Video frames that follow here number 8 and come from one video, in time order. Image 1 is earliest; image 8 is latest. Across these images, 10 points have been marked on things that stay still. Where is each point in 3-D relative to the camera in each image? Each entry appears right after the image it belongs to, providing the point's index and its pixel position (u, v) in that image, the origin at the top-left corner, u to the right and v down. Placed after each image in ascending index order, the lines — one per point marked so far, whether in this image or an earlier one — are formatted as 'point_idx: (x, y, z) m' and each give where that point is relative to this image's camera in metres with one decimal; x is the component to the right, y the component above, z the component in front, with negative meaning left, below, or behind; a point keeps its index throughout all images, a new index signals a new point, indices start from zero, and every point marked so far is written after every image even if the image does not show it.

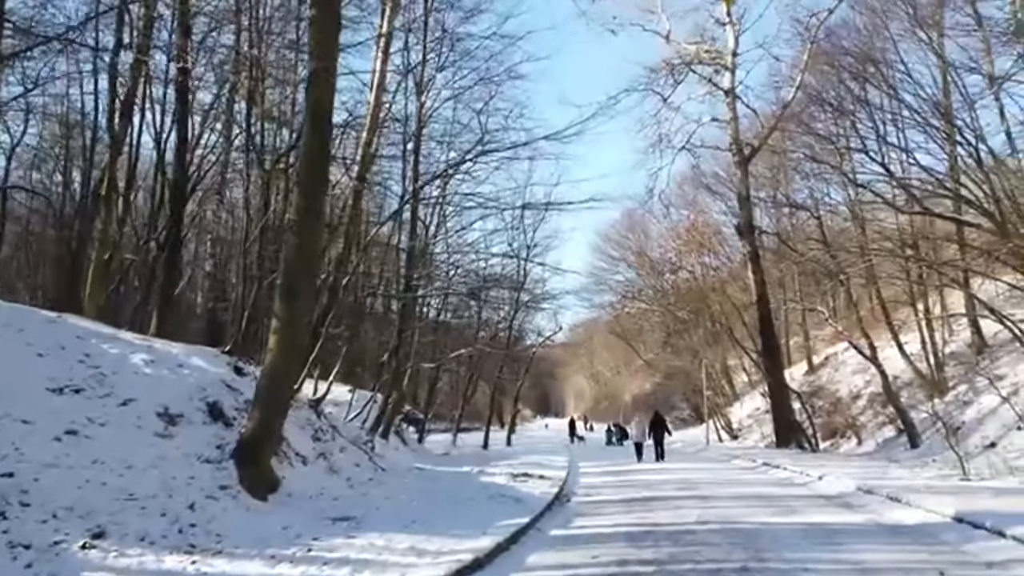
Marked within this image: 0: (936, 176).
0: (+8.2, +2.1, +19.5) m
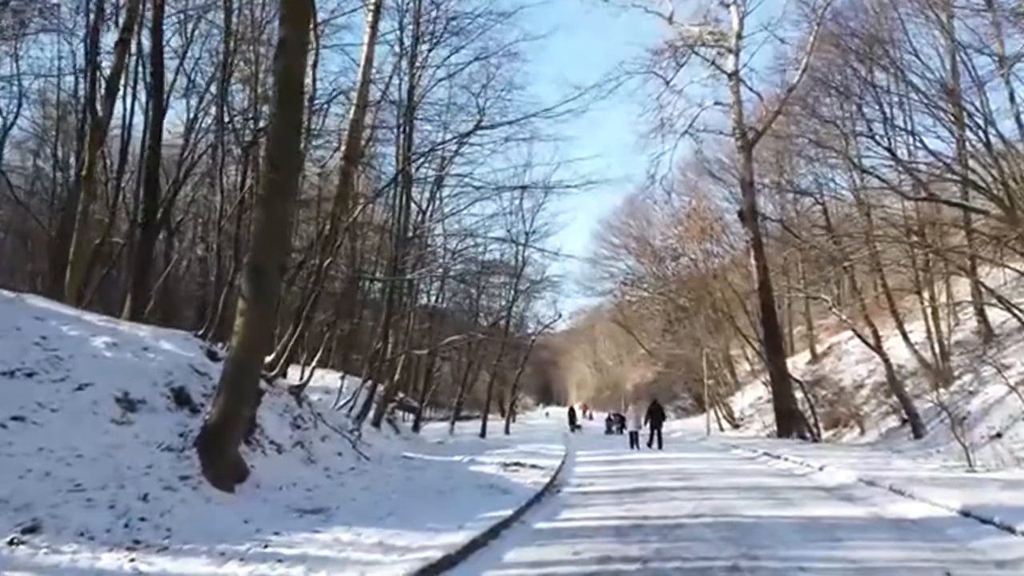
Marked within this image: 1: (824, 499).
0: (+8.1, +2.3, +18.9) m
1: (+3.8, -2.6, +12.5) m
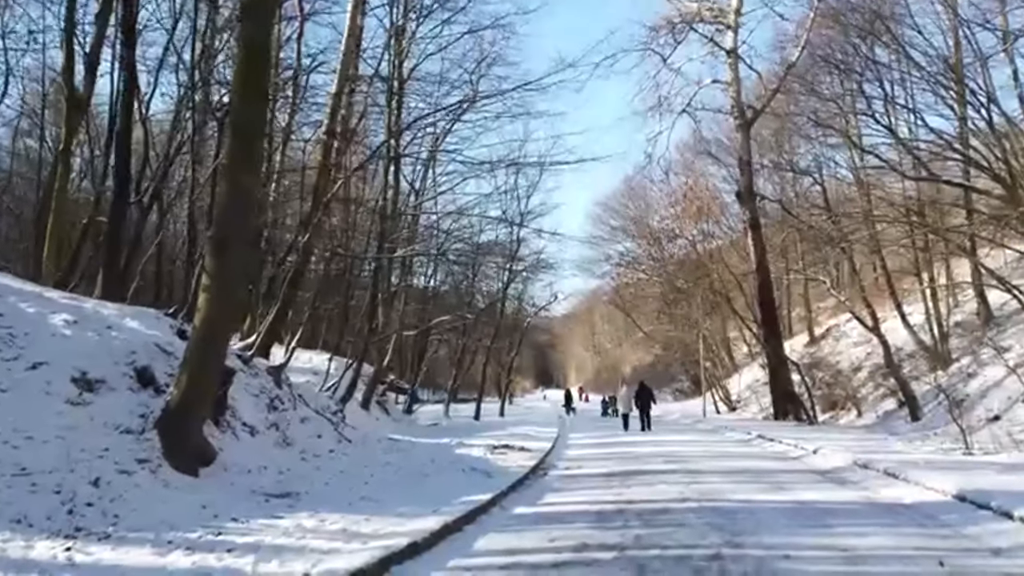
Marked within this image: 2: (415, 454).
0: (+7.9, +2.7, +18.4) m
1: (+3.6, -2.3, +12.1) m
2: (-1.4, -2.4, +14.8) m
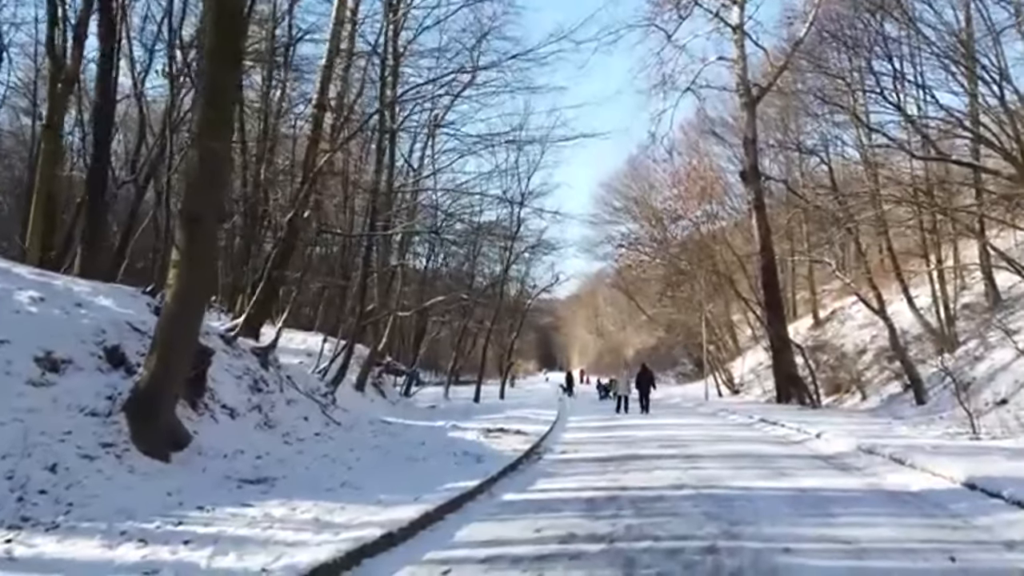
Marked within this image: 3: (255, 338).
0: (+7.8, +3.1, +17.9) m
1: (+3.5, -2.1, +11.7) m
2: (-1.5, -2.1, +14.5) m
3: (-4.4, -0.9, +17.4) m
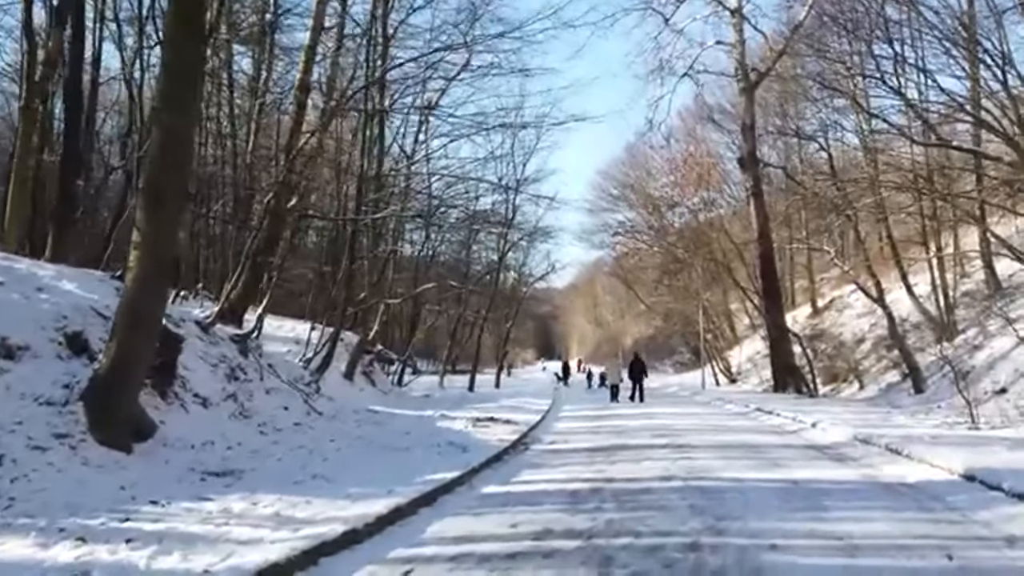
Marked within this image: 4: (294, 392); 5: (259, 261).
0: (+7.6, +3.3, +17.5) m
1: (+3.4, -1.9, +11.4) m
2: (-1.7, -1.9, +14.1) m
3: (-4.6, -0.6, +17.1) m
4: (-2.9, -1.4, +13.6) m
5: (-4.2, +0.4, +16.8) m
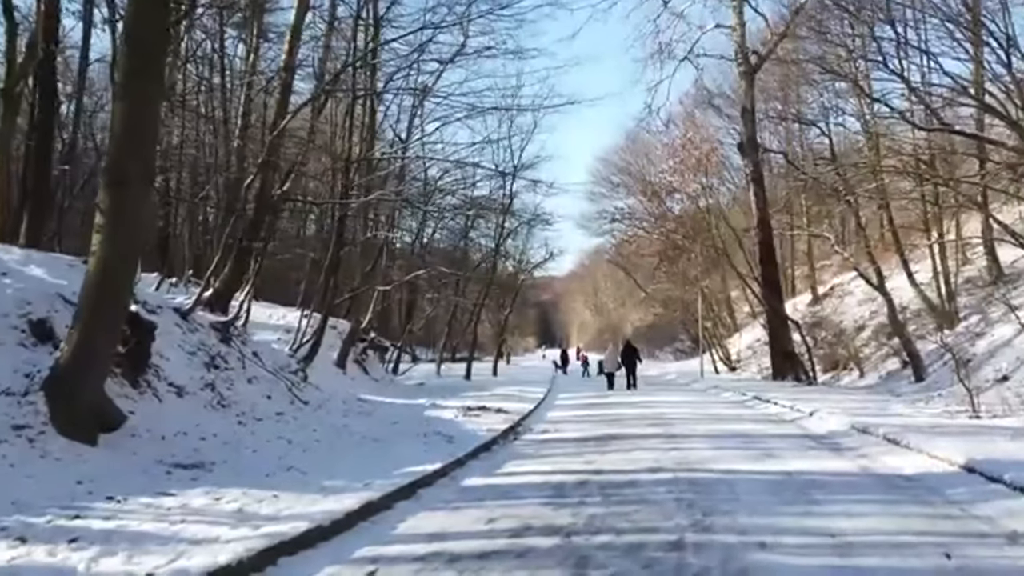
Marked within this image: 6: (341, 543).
0: (+7.5, +3.5, +17.1) m
1: (+3.2, -1.8, +11.0) m
2: (-1.8, -1.7, +13.8) m
3: (-4.7, -0.4, +16.8) m
4: (-3.1, -1.2, +13.3) m
5: (-4.4, +0.7, +16.5) m
6: (-0.9, -1.4, +5.5) m
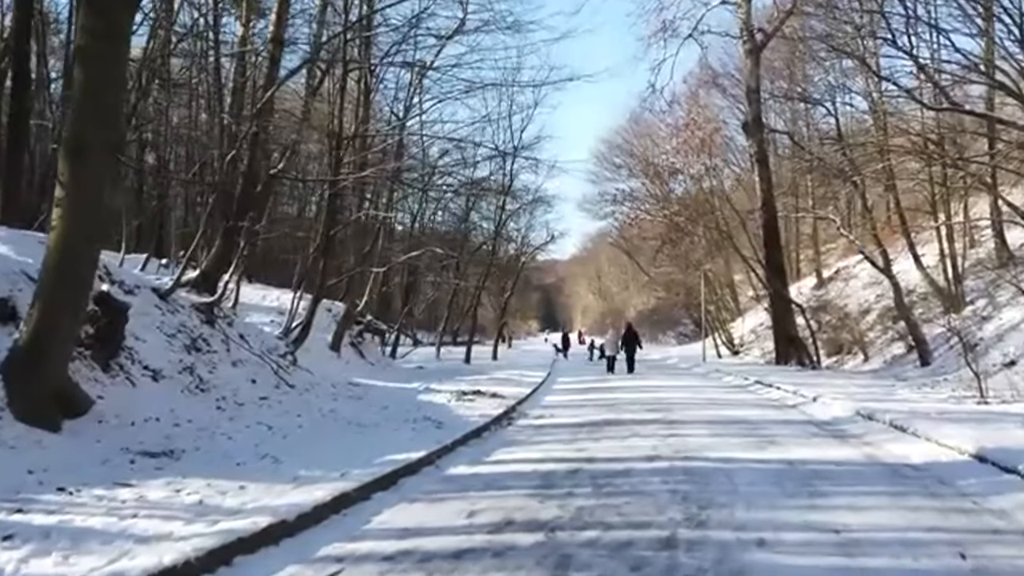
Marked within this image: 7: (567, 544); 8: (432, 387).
0: (+7.5, +3.8, +16.6) m
1: (+3.2, -1.6, +10.6) m
2: (-1.9, -1.5, +13.4) m
3: (-4.8, -0.1, +16.4) m
4: (-3.1, -1.0, +12.9) m
5: (-4.4, +1.0, +16.0) m
6: (-1.0, -1.3, +5.1) m
7: (+0.3, -1.3, +5.1) m
8: (-1.3, -1.7, +17.2) m
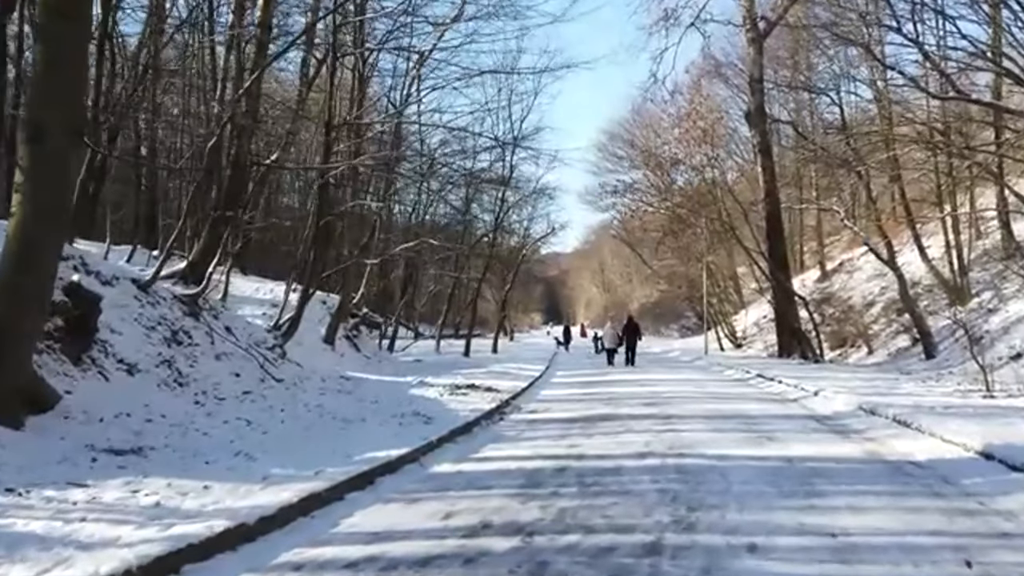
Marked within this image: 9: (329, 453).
0: (+7.4, +4.0, +16.2) m
1: (+3.1, -1.5, +10.3) m
2: (-2.0, -1.4, +13.1) m
3: (-4.9, 0.0, +16.1) m
4: (-3.2, -0.9, +12.6) m
5: (-4.5, +1.1, +15.7) m
6: (-1.1, -1.2, +4.8) m
7: (+0.2, -1.2, +4.7) m
8: (-1.4, -1.5, +16.9) m
9: (-1.3, -1.2, +7.6) m
